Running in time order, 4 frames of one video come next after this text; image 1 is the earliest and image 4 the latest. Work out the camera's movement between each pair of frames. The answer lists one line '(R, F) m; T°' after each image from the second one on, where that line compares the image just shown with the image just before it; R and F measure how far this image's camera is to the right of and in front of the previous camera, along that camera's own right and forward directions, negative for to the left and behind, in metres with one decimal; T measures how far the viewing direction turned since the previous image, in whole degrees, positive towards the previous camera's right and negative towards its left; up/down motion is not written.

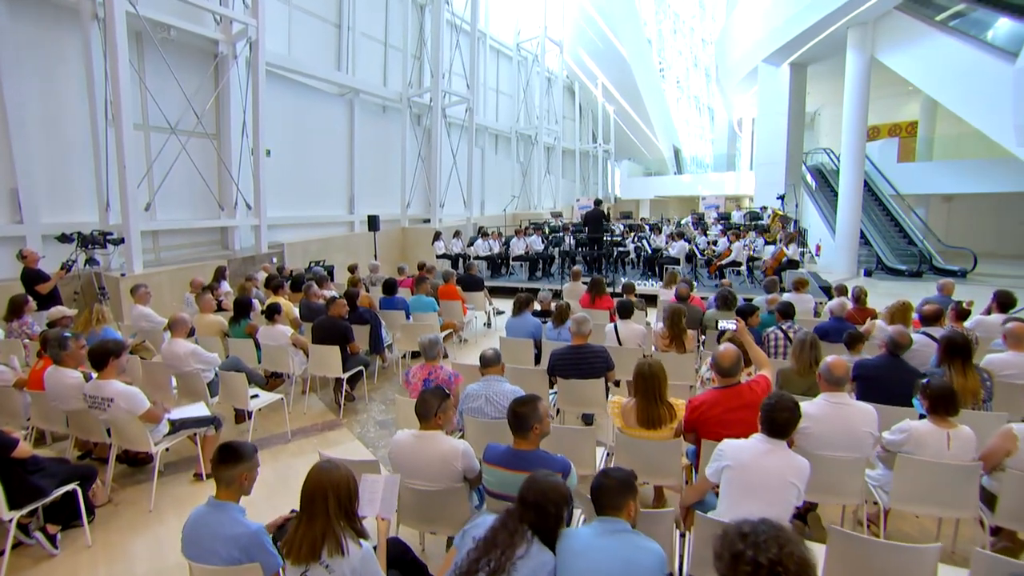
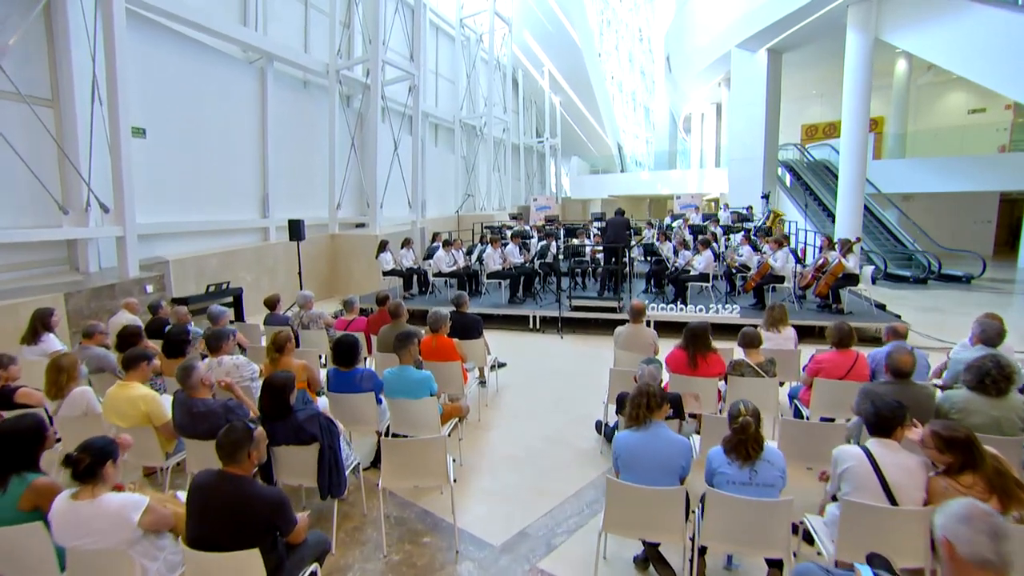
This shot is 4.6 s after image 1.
(-0.8, +2.7) m; +8°
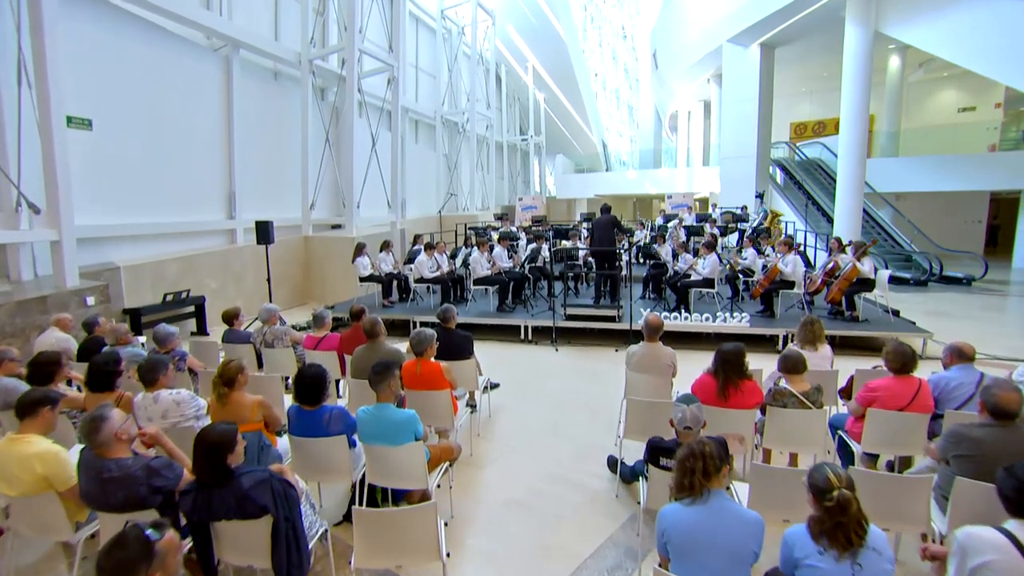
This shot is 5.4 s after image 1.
(-0.1, +0.7) m; +2°
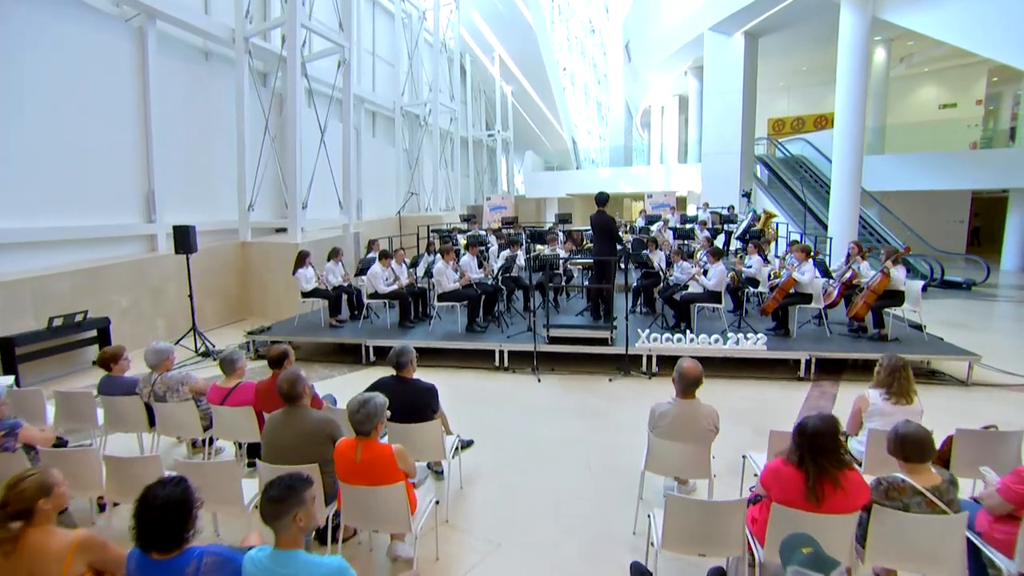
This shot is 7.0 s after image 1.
(-0.1, +1.2) m; +3°
